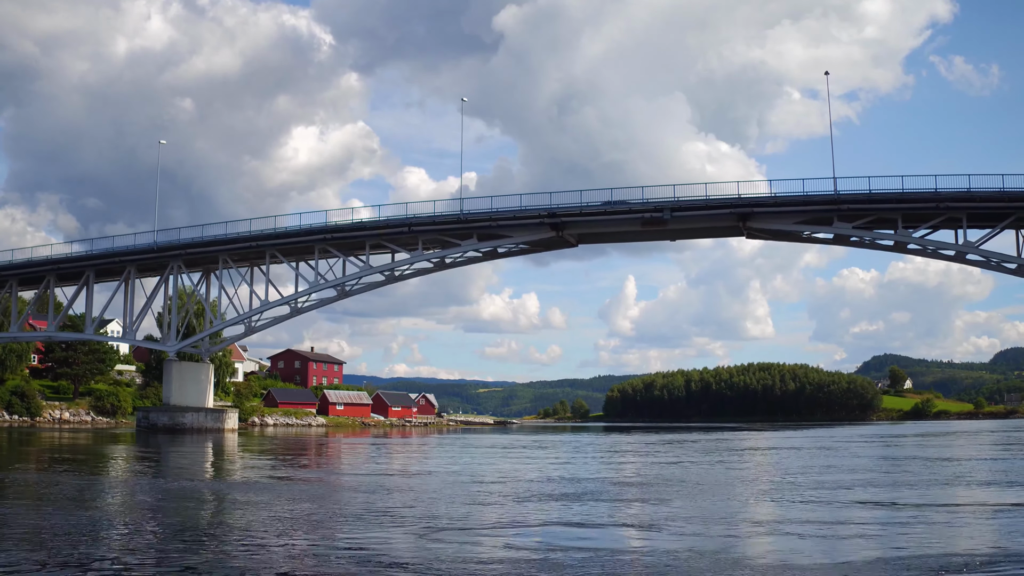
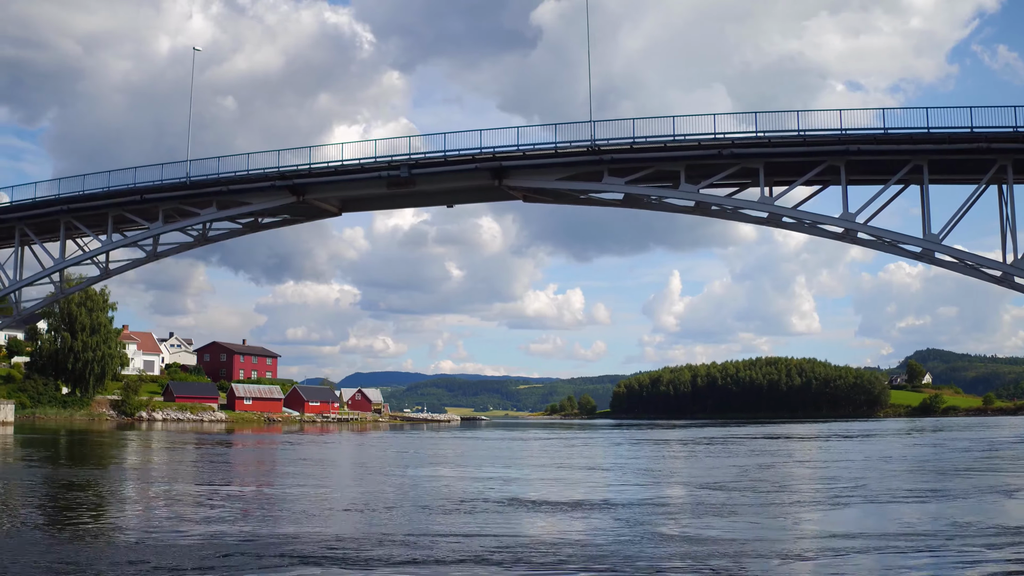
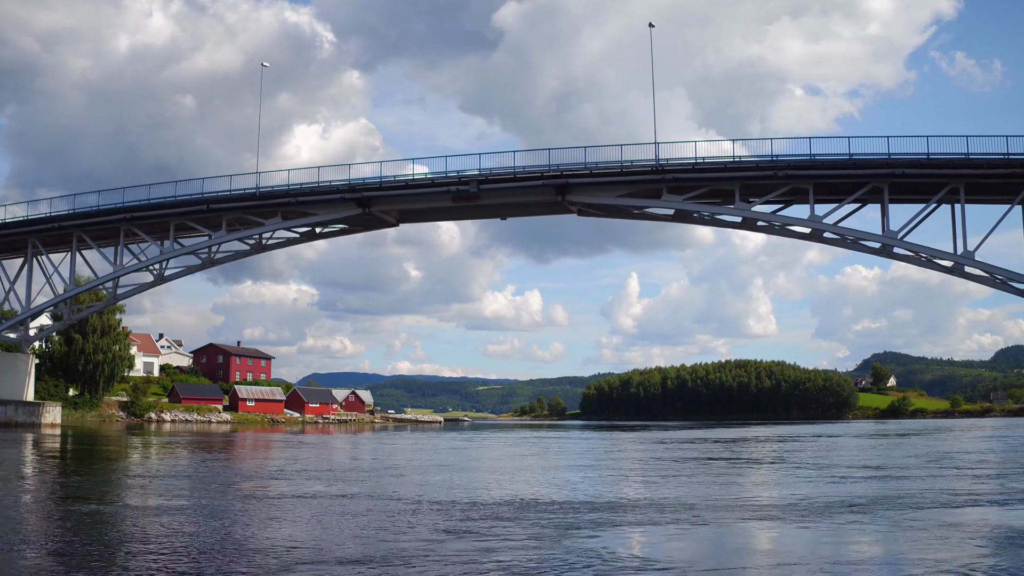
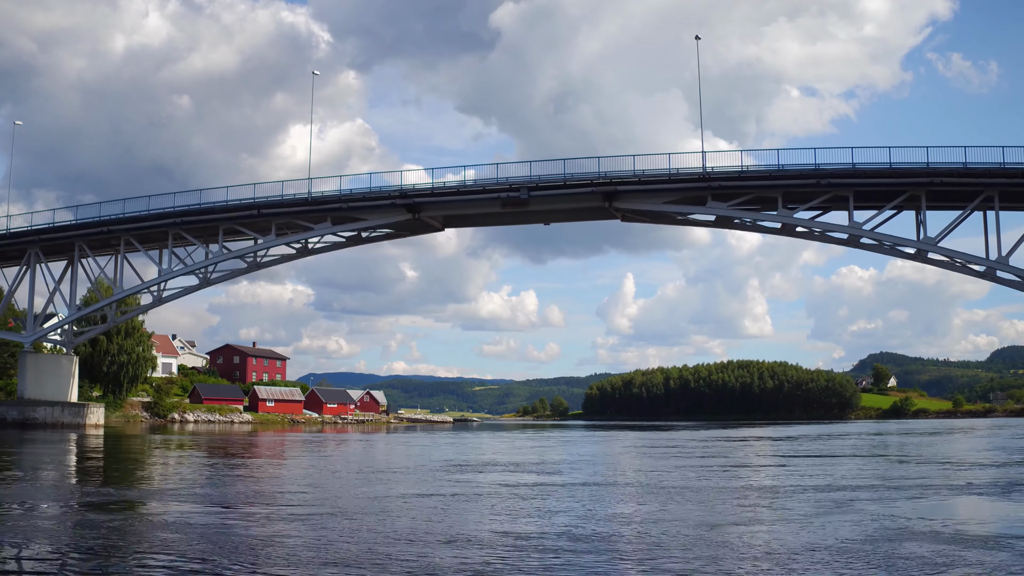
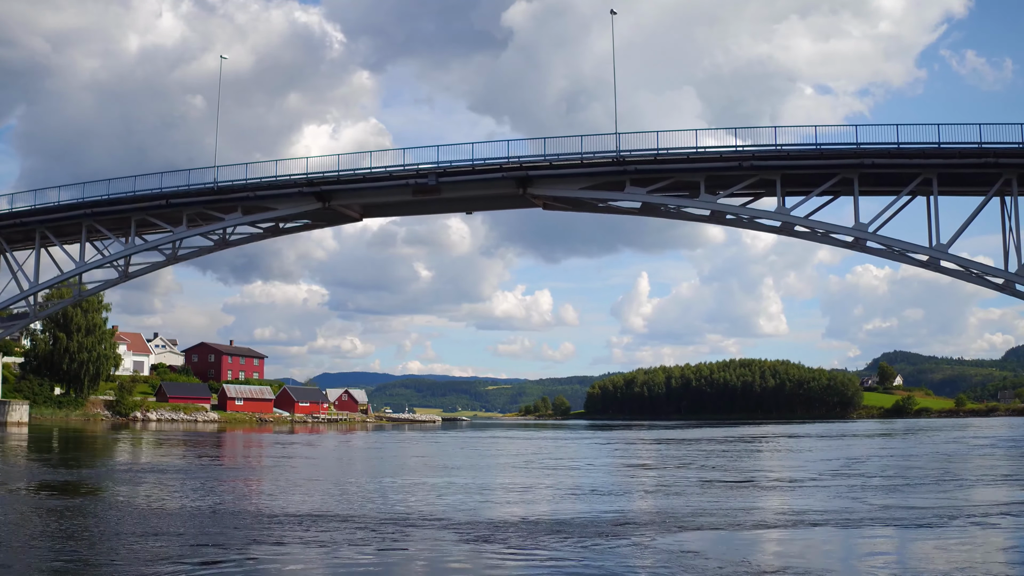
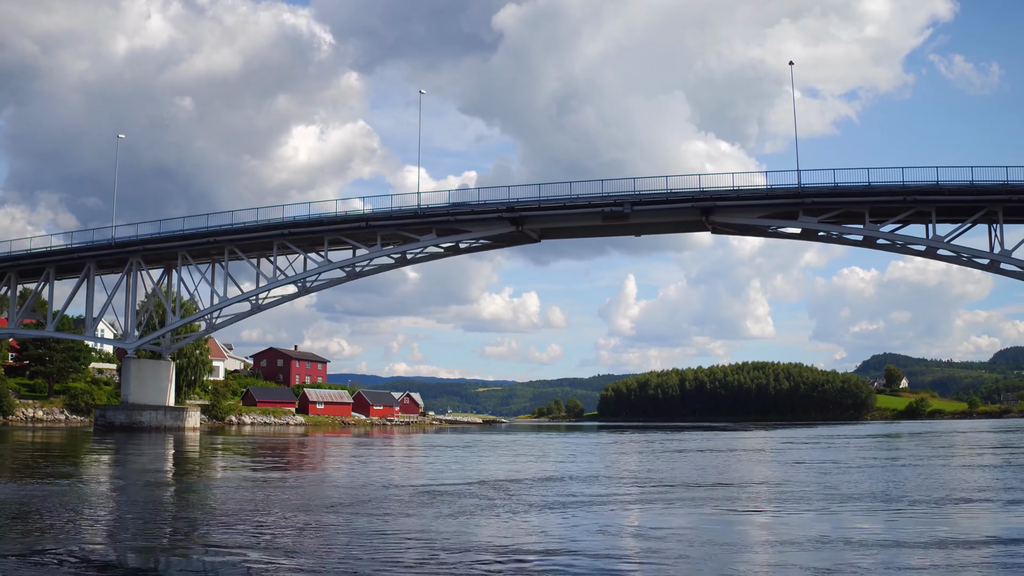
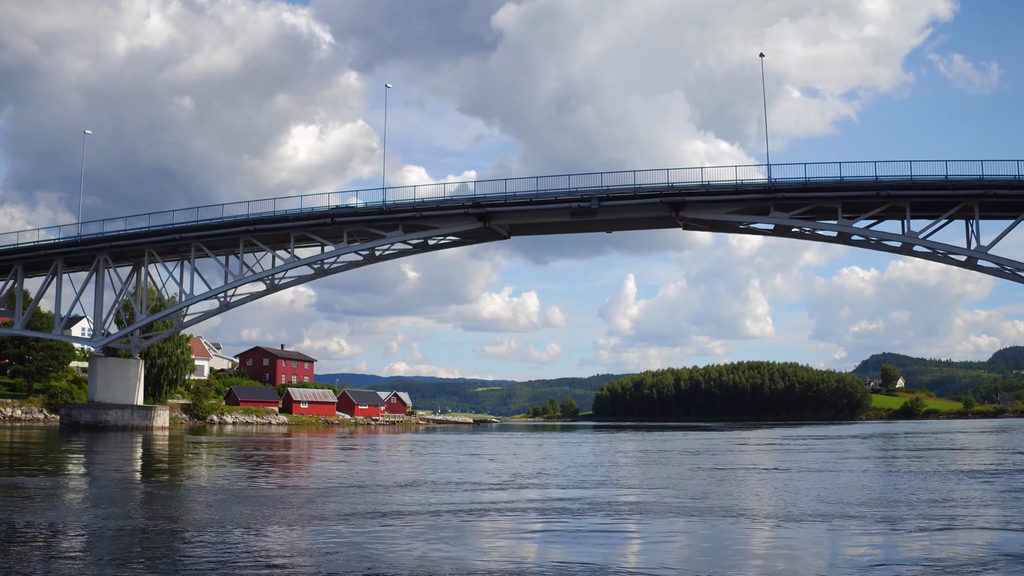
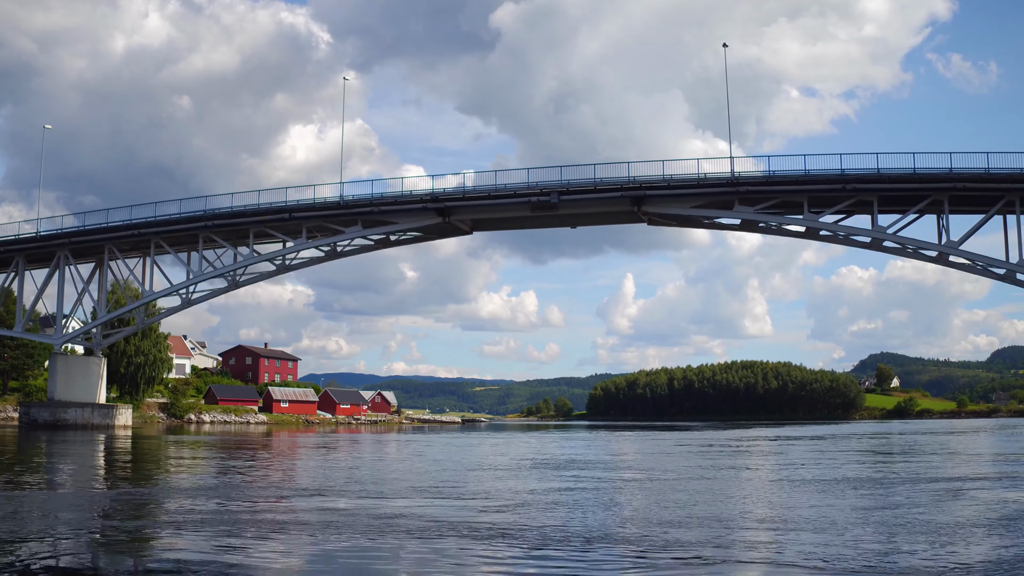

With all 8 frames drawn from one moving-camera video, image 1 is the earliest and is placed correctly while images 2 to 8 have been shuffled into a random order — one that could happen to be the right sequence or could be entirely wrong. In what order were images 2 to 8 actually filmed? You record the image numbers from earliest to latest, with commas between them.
6, 7, 8, 4, 3, 5, 2
